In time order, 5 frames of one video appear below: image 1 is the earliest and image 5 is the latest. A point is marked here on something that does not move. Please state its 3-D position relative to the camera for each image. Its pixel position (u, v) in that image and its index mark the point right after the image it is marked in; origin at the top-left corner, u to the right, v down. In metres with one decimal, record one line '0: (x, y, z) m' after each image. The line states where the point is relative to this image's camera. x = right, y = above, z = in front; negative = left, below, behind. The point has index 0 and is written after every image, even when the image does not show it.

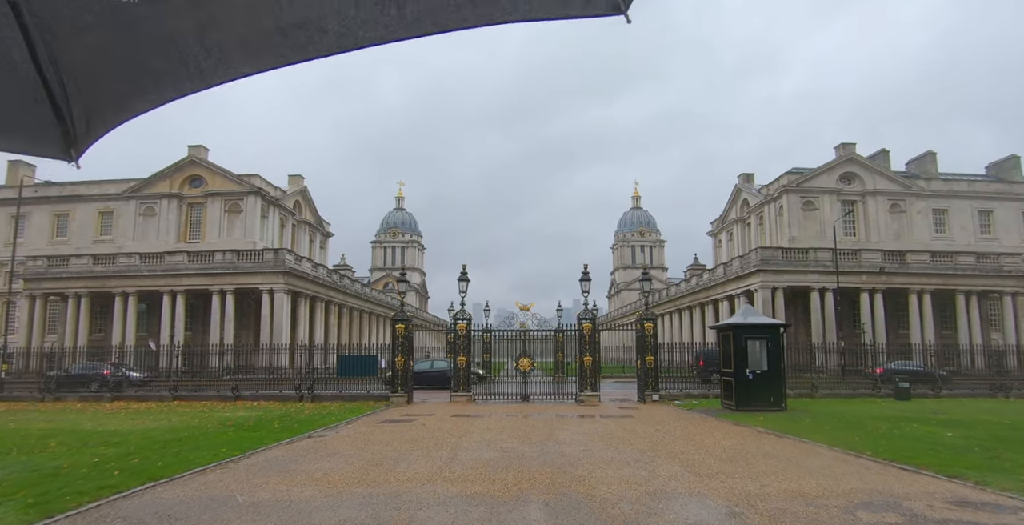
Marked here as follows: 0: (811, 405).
0: (+9.6, -4.6, +19.2) m
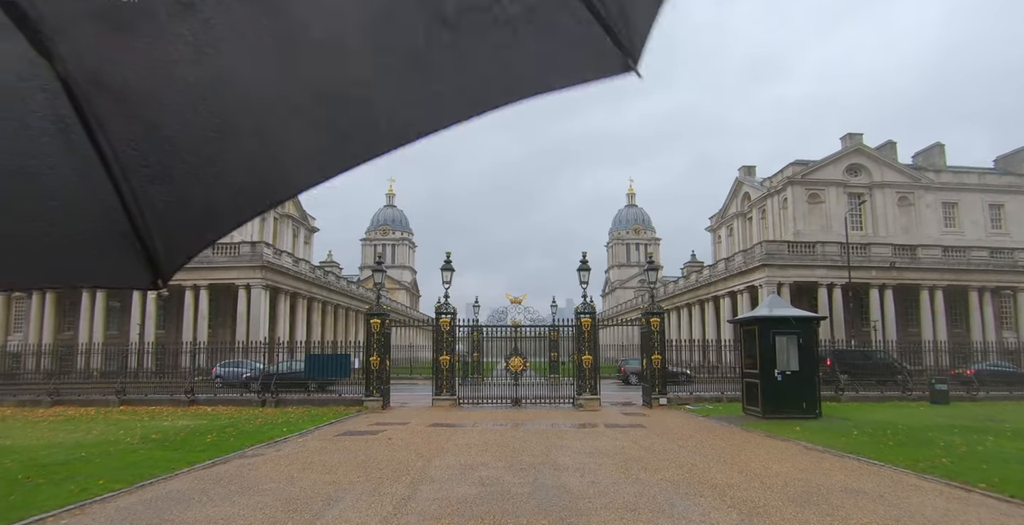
0: (+9.3, -4.2, +16.7) m
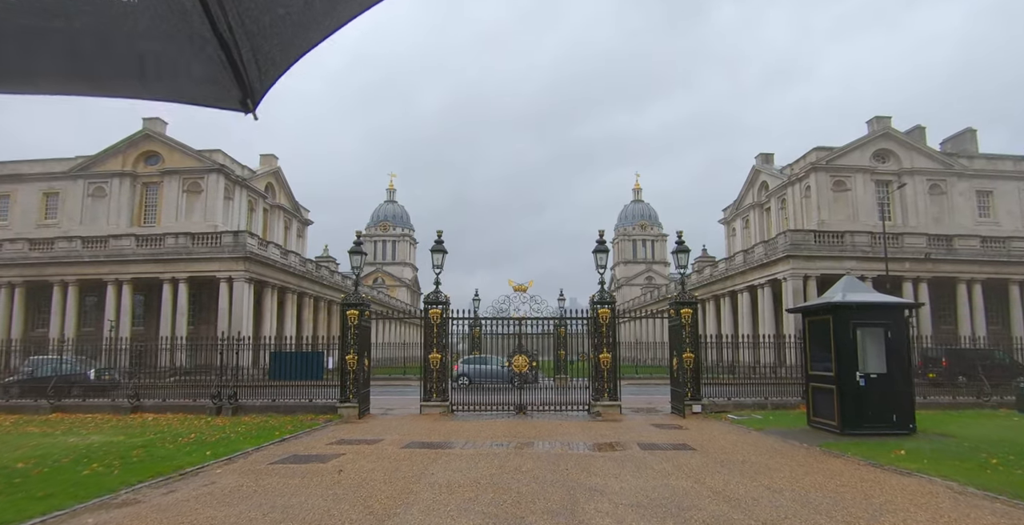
0: (+9.4, -3.6, +13.2) m
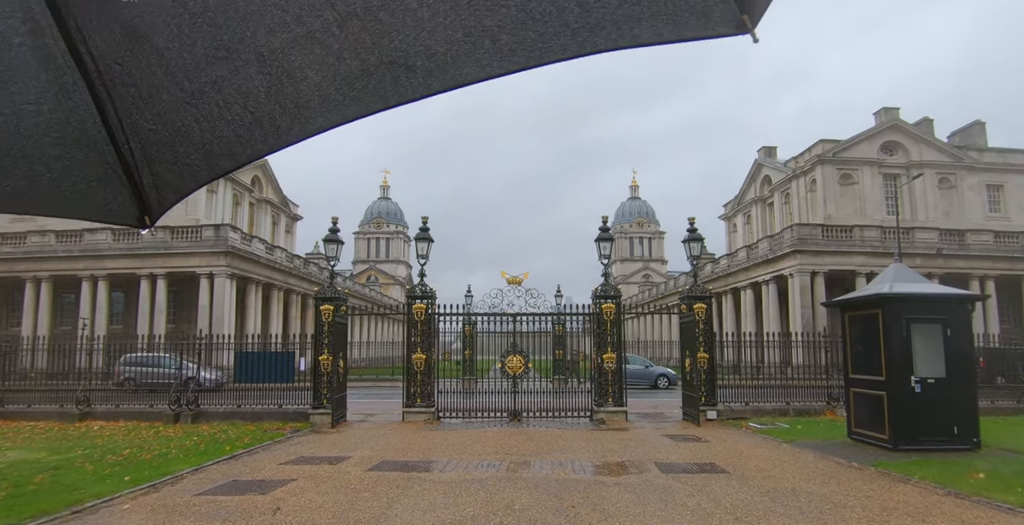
0: (+9.2, -3.3, +11.4) m
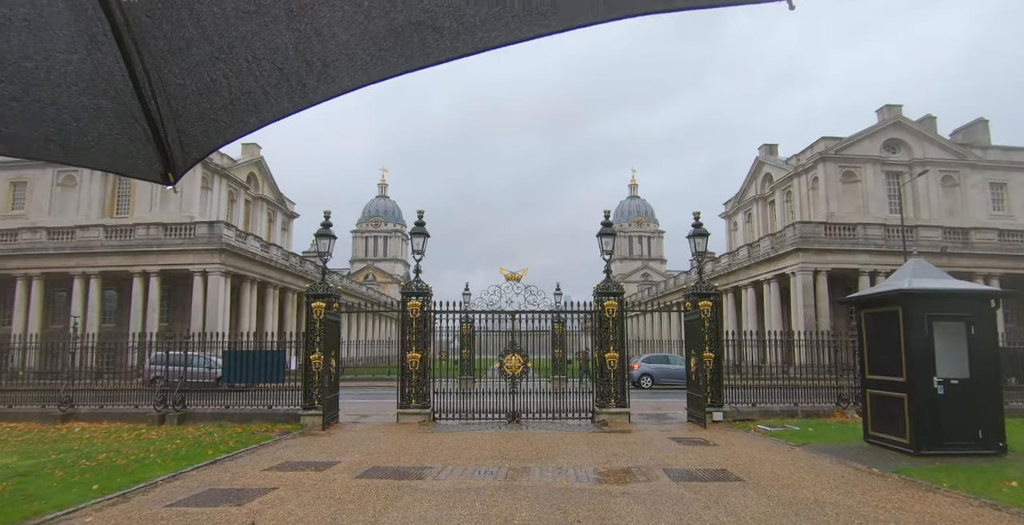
0: (+9.2, -3.2, +10.9) m
